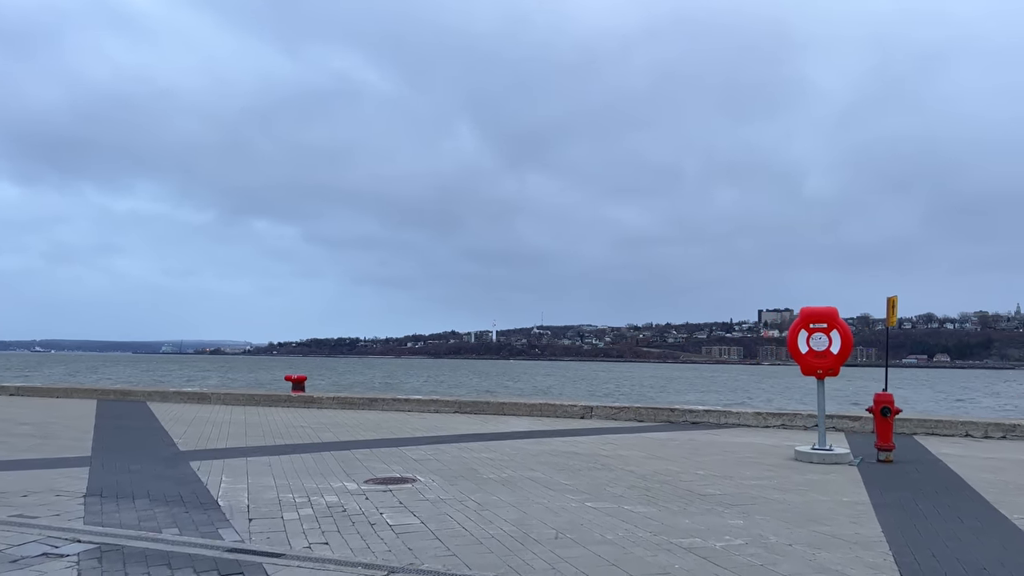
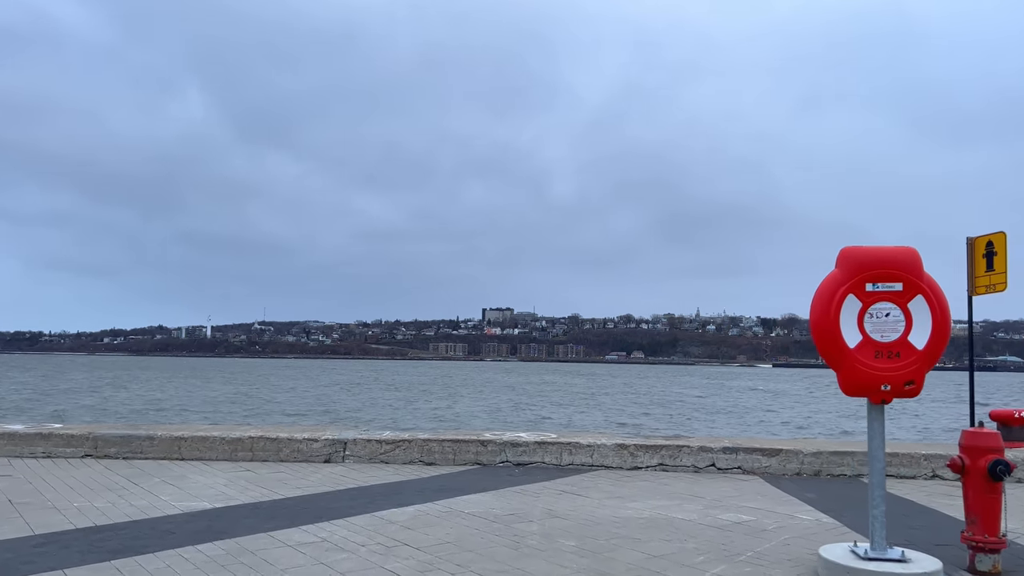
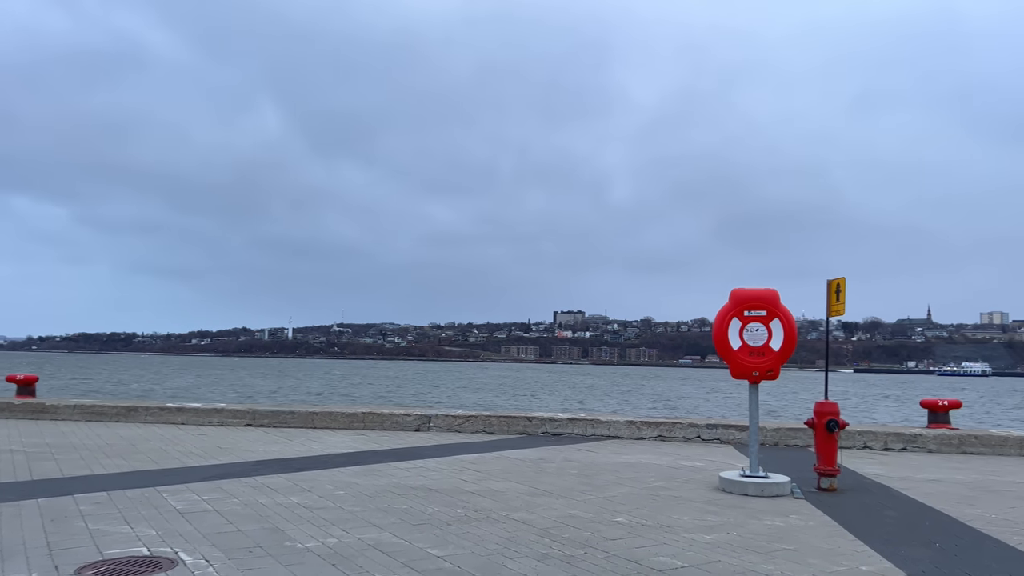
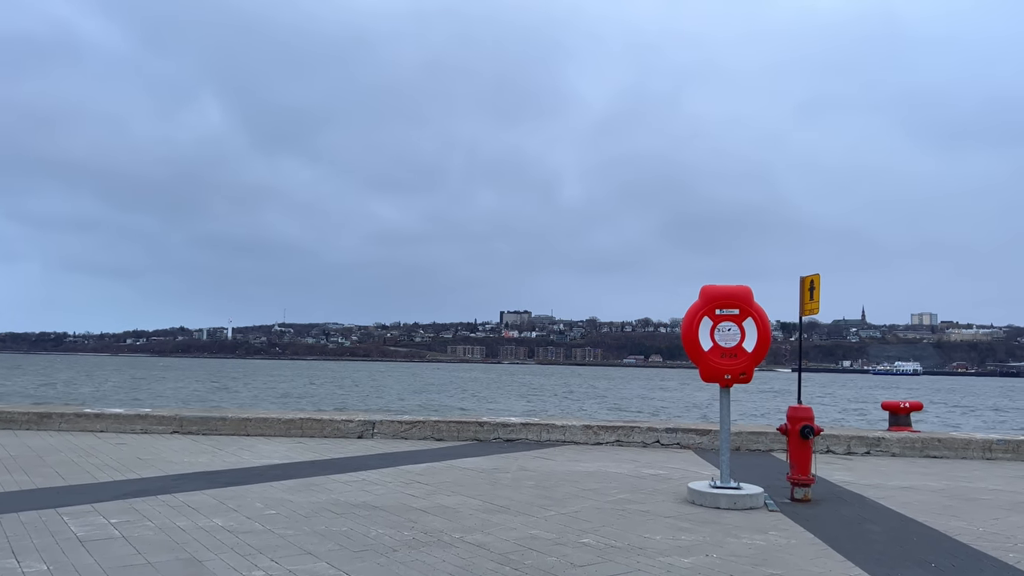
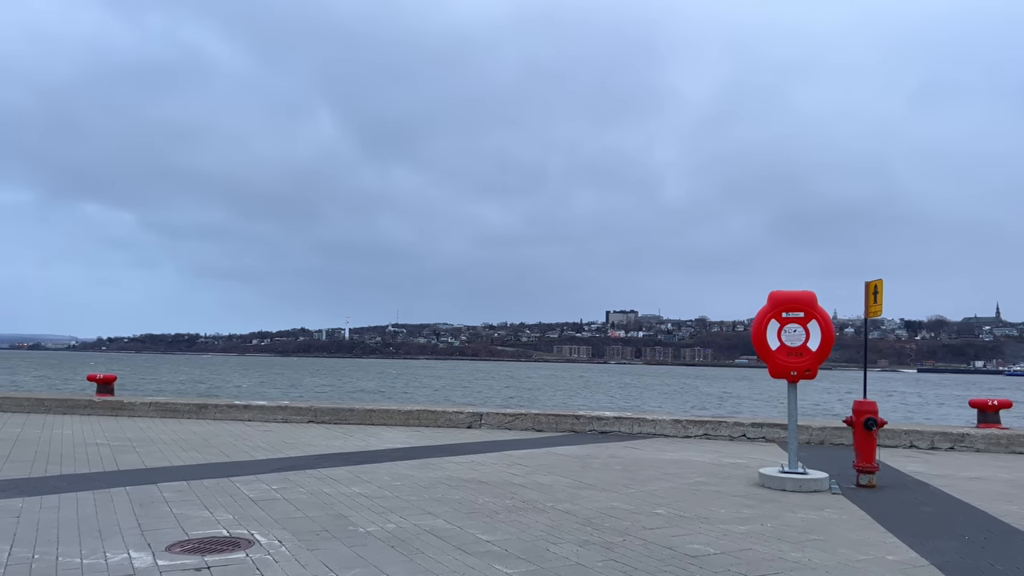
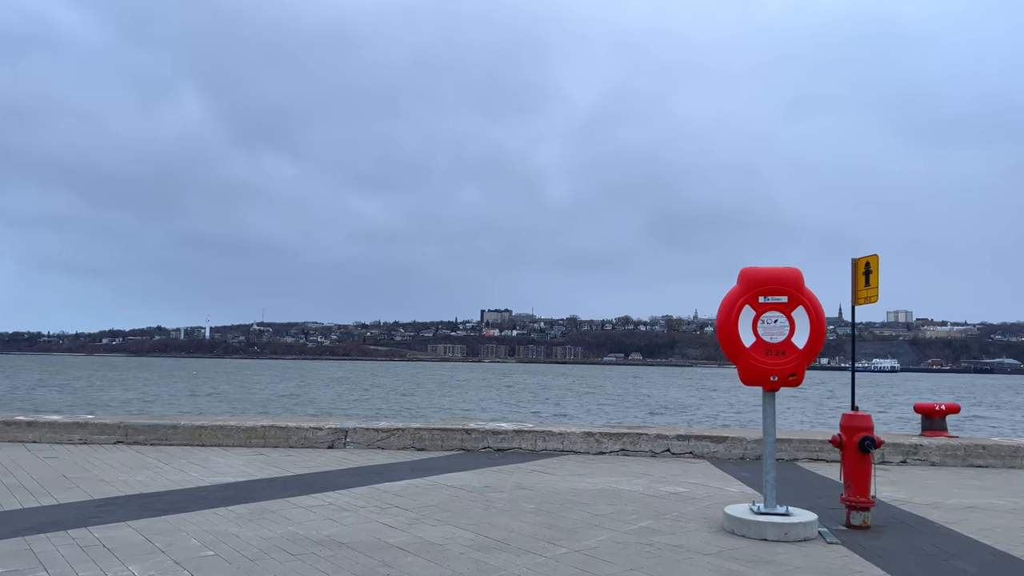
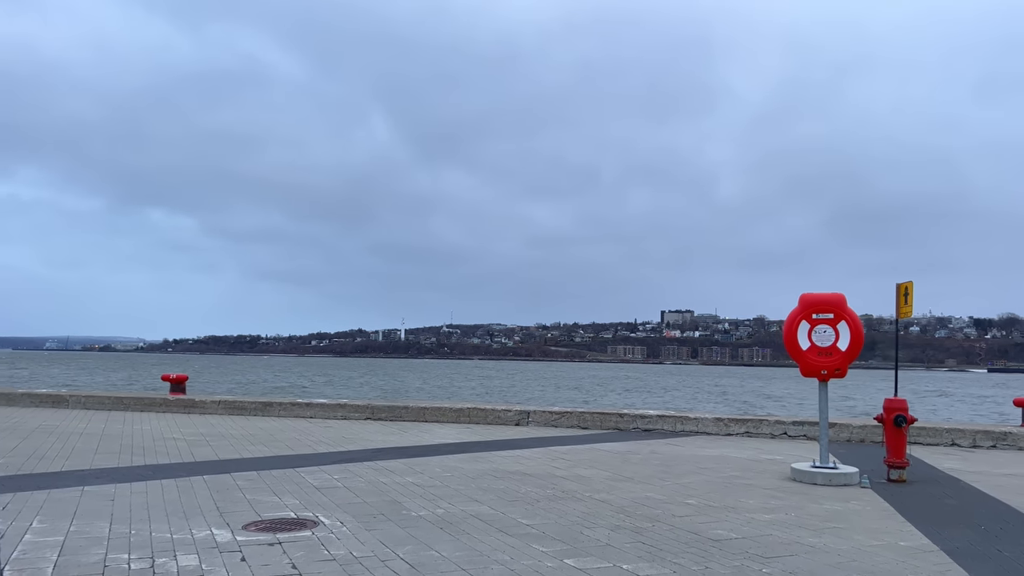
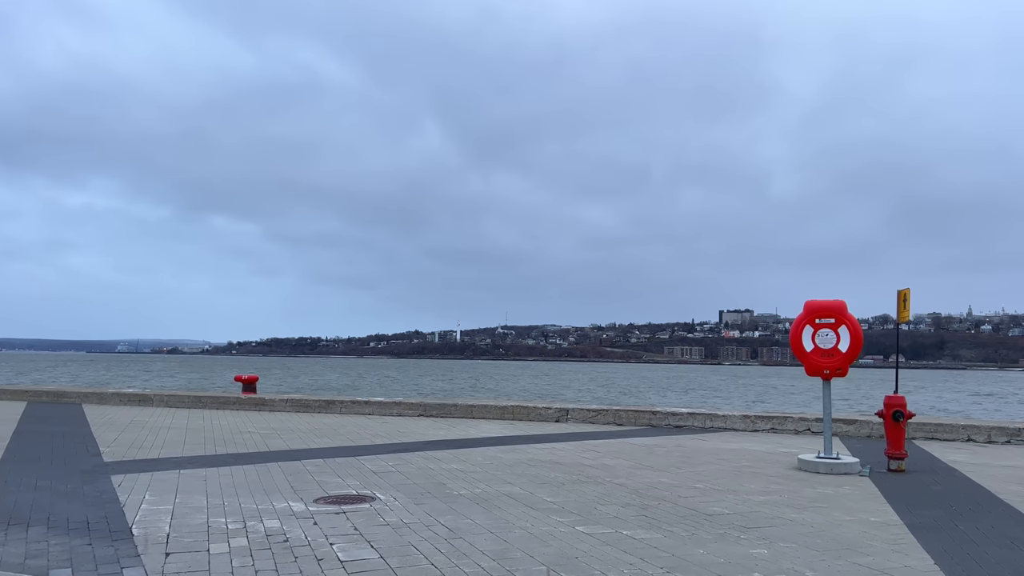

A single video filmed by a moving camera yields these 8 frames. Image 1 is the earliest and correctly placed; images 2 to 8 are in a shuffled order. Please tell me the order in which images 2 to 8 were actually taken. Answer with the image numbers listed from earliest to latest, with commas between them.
8, 7, 5, 3, 4, 6, 2
